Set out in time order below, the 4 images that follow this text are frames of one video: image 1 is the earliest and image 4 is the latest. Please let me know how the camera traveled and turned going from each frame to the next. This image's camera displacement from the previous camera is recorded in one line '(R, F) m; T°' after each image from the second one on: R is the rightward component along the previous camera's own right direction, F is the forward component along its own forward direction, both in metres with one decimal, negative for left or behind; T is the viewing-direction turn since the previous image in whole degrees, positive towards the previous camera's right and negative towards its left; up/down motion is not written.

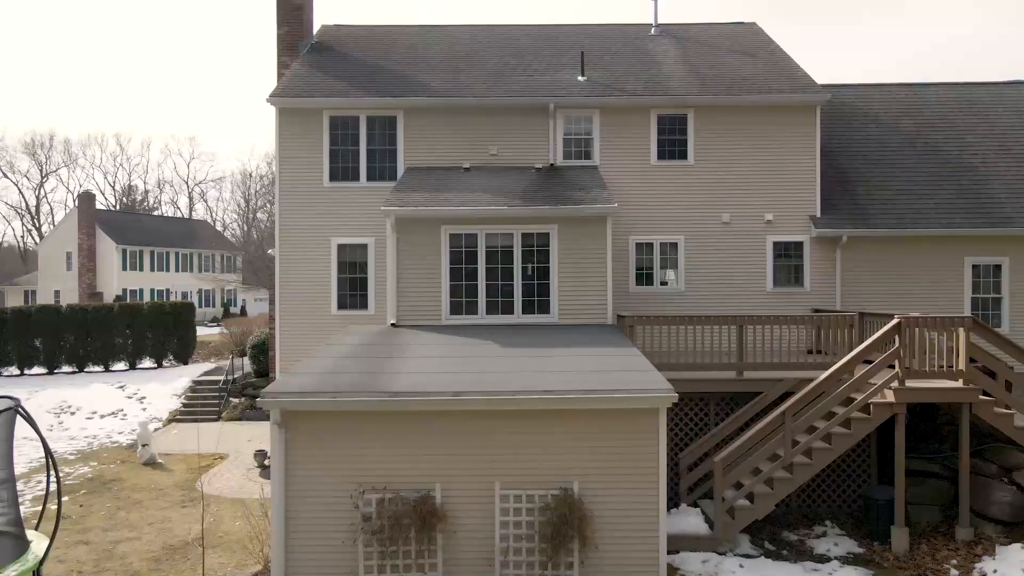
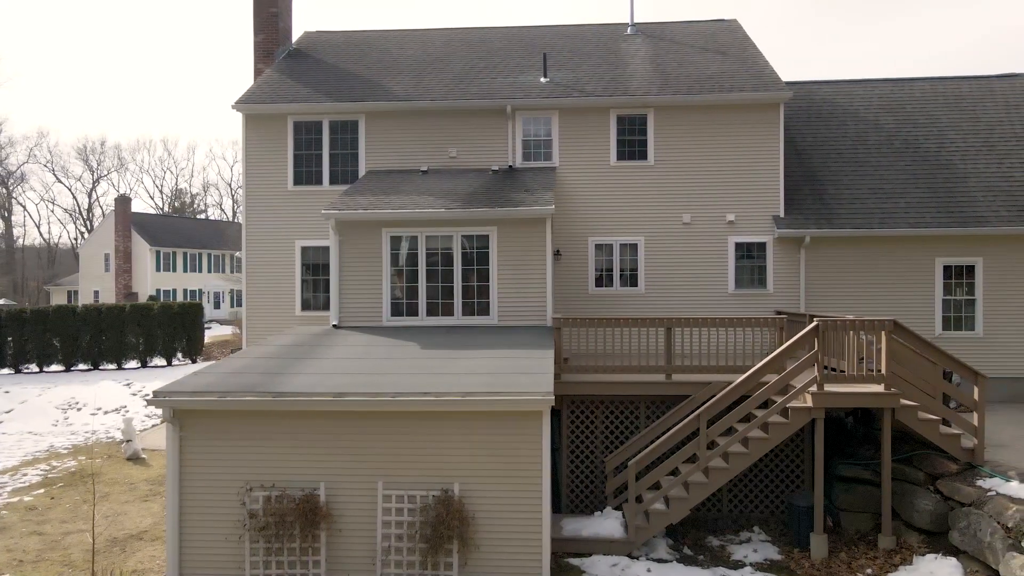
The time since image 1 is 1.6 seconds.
(+1.6, 0.0) m; -3°
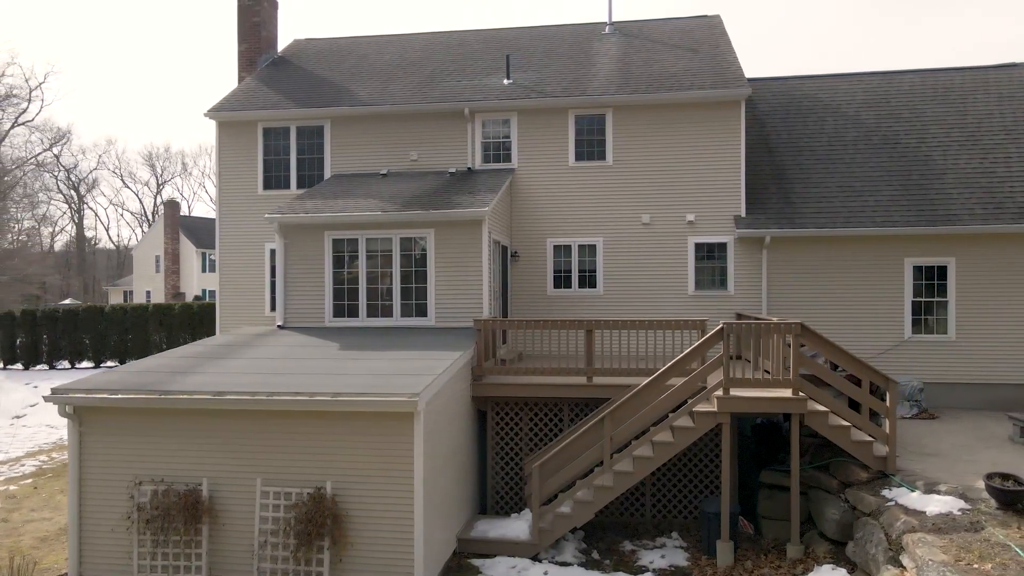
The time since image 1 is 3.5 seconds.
(+1.8, 0.0) m; -4°
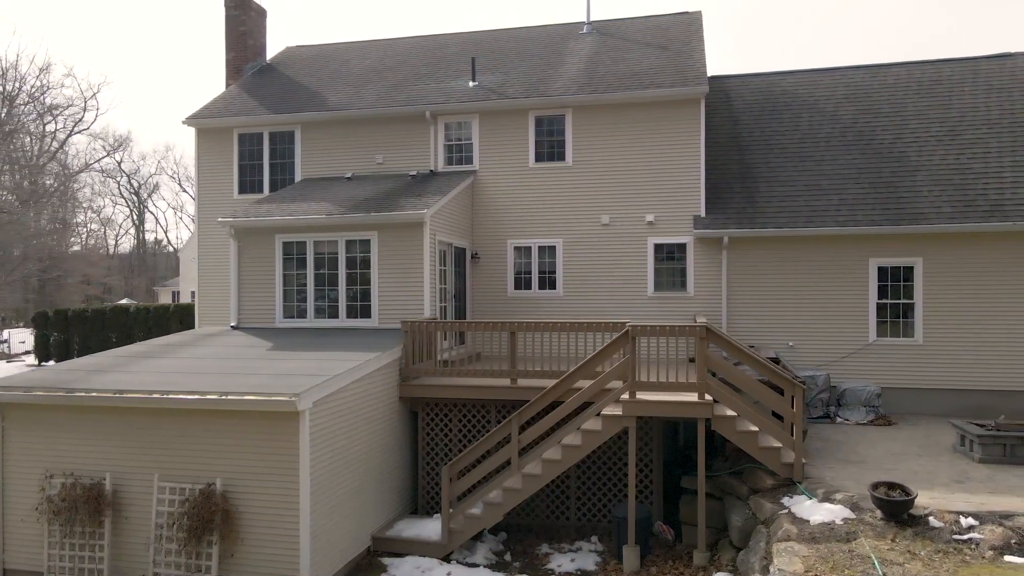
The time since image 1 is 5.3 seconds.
(+1.7, 0.0) m; -4°
